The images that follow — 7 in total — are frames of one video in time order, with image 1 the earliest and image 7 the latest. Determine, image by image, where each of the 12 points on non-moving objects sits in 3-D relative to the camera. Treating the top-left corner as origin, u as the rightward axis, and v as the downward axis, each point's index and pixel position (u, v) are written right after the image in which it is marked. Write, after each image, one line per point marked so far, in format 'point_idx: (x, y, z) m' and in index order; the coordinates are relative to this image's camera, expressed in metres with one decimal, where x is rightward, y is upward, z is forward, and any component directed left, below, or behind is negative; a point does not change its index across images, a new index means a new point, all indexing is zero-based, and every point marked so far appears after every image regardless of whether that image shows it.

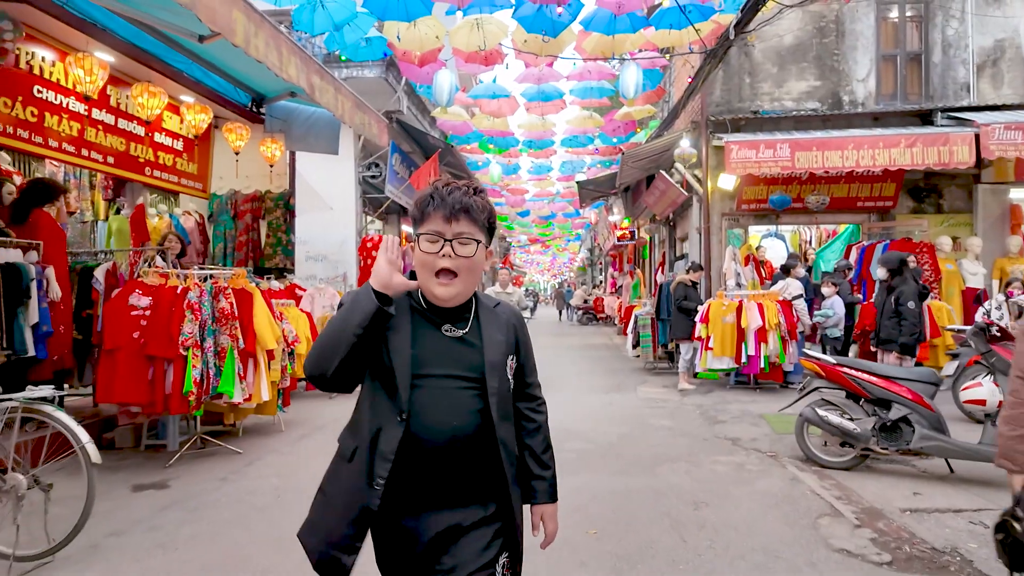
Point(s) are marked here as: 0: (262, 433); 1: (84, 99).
0: (-2.2, -1.3, +5.2) m
1: (-4.1, +1.8, +5.7) m
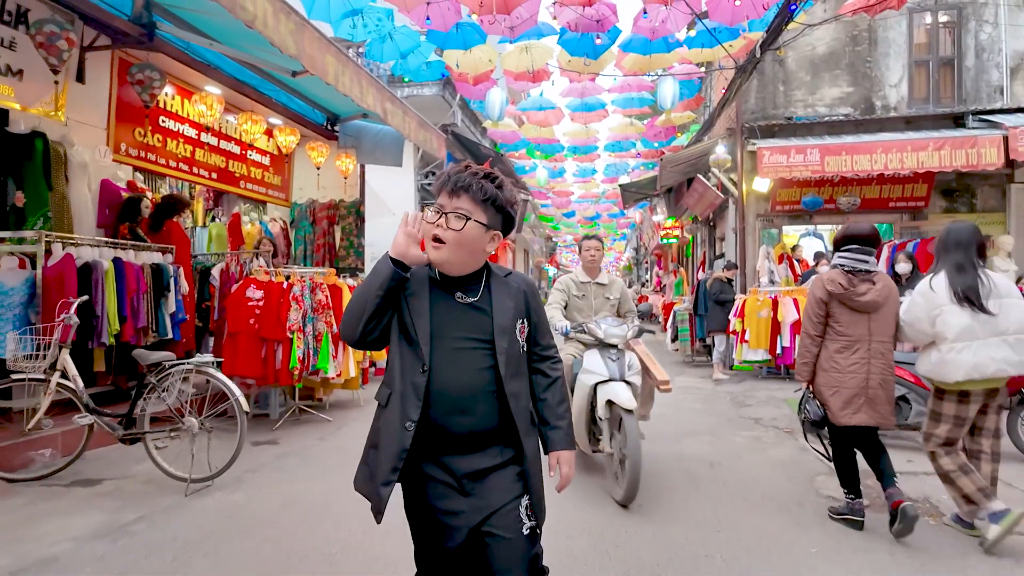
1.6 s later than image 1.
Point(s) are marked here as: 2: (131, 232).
0: (-1.7, -1.2, +6.2) m
1: (-3.6, +1.9, +6.8) m
2: (-3.6, +0.5, +5.7) m
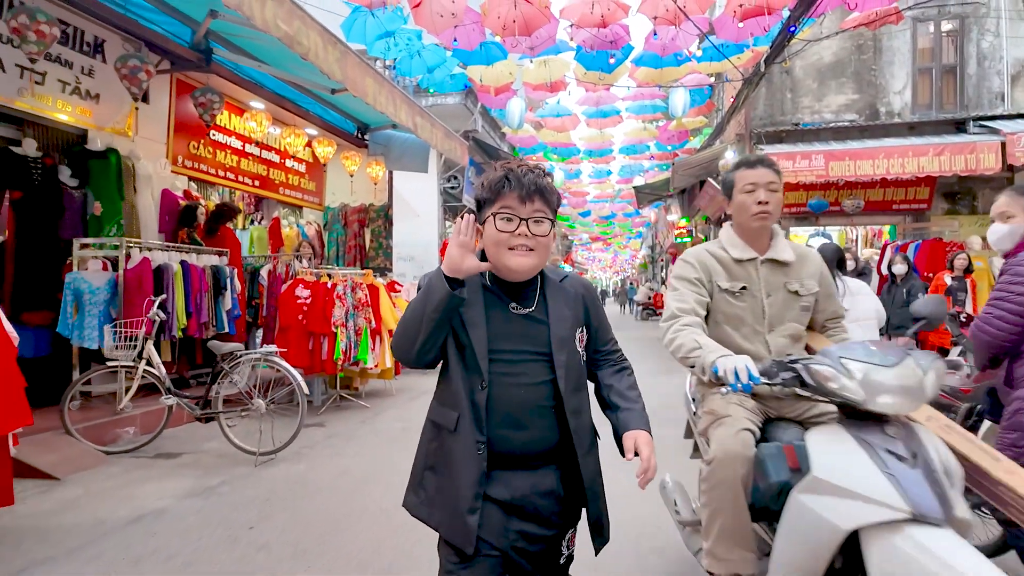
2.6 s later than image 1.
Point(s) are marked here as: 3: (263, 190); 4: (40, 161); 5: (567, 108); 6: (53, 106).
0: (-1.5, -1.2, +6.8) m
1: (-3.4, +1.9, +7.5) m
2: (-3.4, +0.5, +6.3) m
3: (-3.3, +1.3, +8.0) m
4: (-4.2, +1.1, +5.3) m
5: (+1.0, +3.3, +10.9) m
6: (-4.1, +1.6, +5.3) m
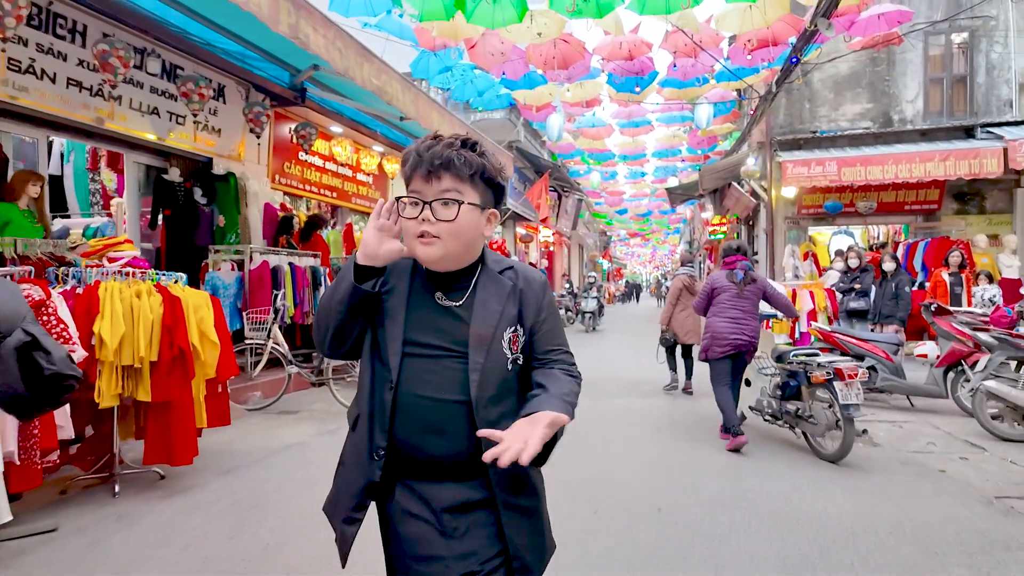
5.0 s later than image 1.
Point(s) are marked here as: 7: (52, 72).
0: (-1.0, -1.2, +8.1) m
1: (-2.8, +1.9, +8.9) m
2: (-2.9, +0.6, +7.7) m
3: (-2.7, +1.4, +9.4) m
4: (-3.7, +1.2, +6.8) m
5: (+1.8, +3.4, +12.0) m
6: (-3.7, +1.7, +6.7) m
7: (-4.0, +1.9, +5.2) m
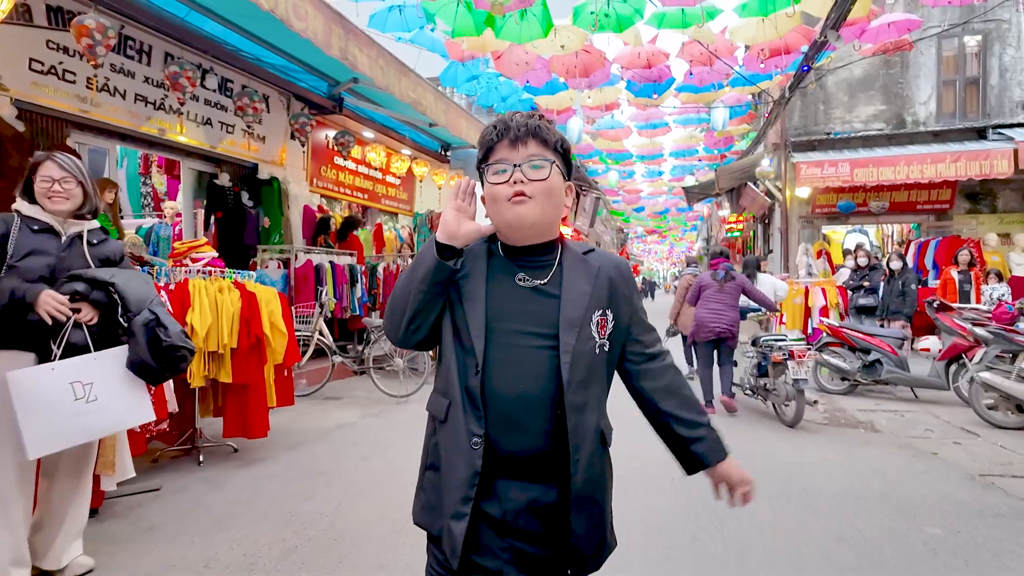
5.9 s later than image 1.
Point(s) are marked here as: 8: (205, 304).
0: (-0.6, -1.1, +8.6) m
1: (-2.5, +2.0, +9.4) m
2: (-2.6, +0.6, +8.3) m
3: (-2.3, +1.4, +9.9) m
4: (-3.4, +1.2, +7.3) m
5: (+2.2, +3.4, +12.4) m
6: (-3.4, +1.7, +7.3) m
7: (-3.8, +1.9, +5.8) m
8: (-1.9, -0.1, +3.7) m
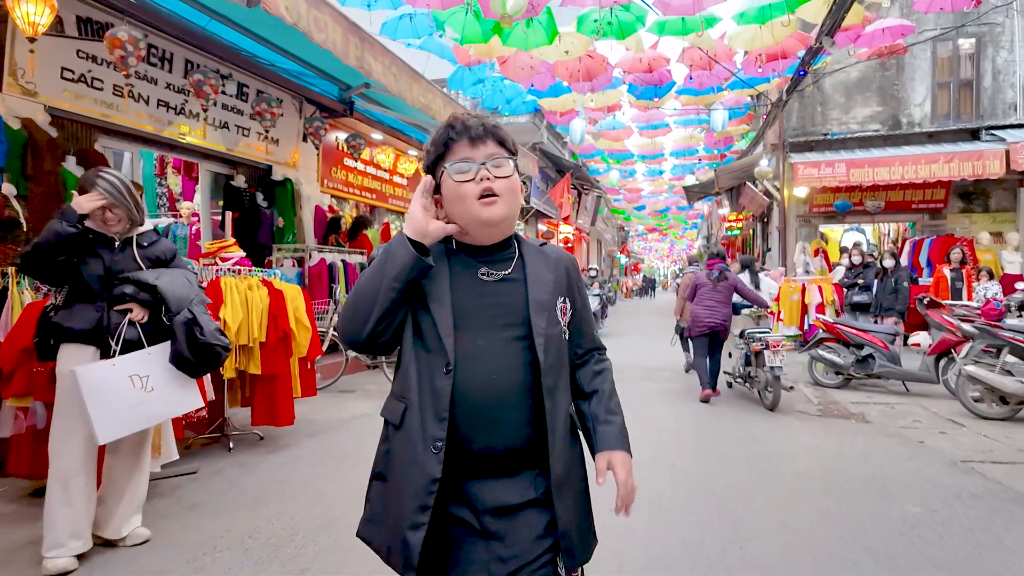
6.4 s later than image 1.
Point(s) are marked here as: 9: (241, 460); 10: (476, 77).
0: (-0.6, -1.1, +8.9) m
1: (-2.4, +2.0, +9.7) m
2: (-2.5, +0.7, +8.5) m
3: (-2.3, +1.5, +10.2) m
4: (-3.4, +1.2, +7.6) m
5: (+2.3, +3.5, +12.6) m
6: (-3.3, +1.7, +7.6) m
7: (-3.7, +1.9, +6.0) m
8: (-1.8, -0.1, +4.0) m
9: (-1.8, -1.2, +4.0) m
10: (-0.5, +3.1, +8.8) m
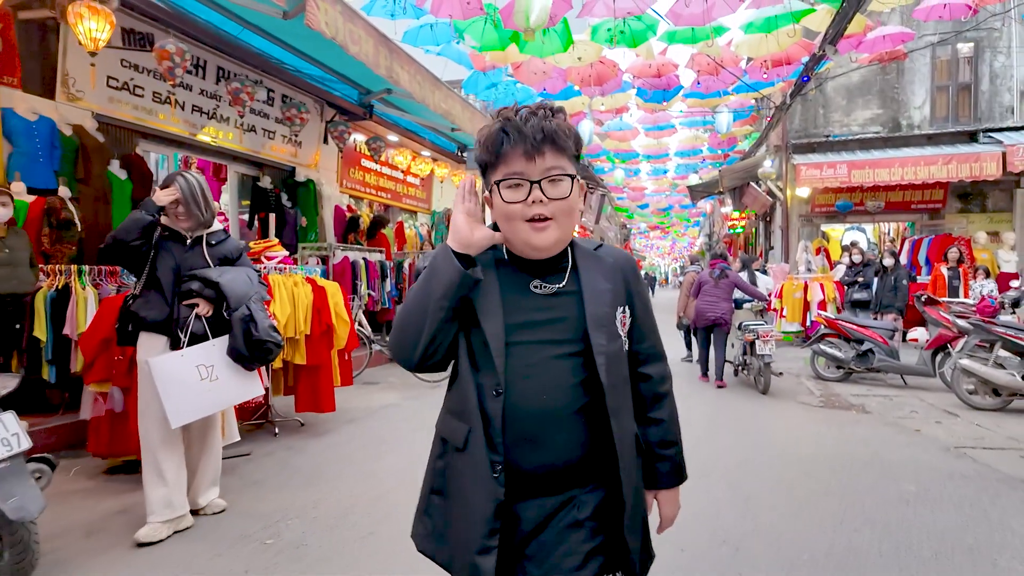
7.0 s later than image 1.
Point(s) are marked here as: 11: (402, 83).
0: (-0.4, -1.0, +9.2) m
1: (-2.2, +2.1, +10.0) m
2: (-2.3, +0.7, +8.9) m
3: (-2.1, +1.5, +10.5) m
4: (-3.2, +1.3, +7.9) m
5: (+2.5, +3.5, +12.9) m
6: (-3.1, +1.8, +7.9) m
7: (-3.5, +2.0, +6.4) m
8: (-1.6, -0.1, +4.3) m
9: (-1.6, -1.1, +4.4) m
10: (-0.3, +3.1, +9.1) m
11: (-1.1, +2.1, +6.0) m
